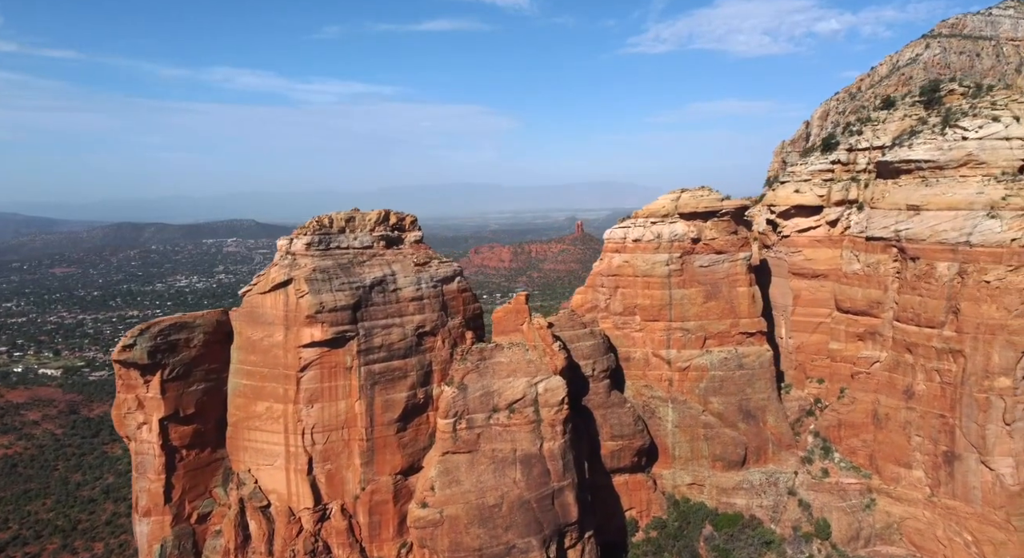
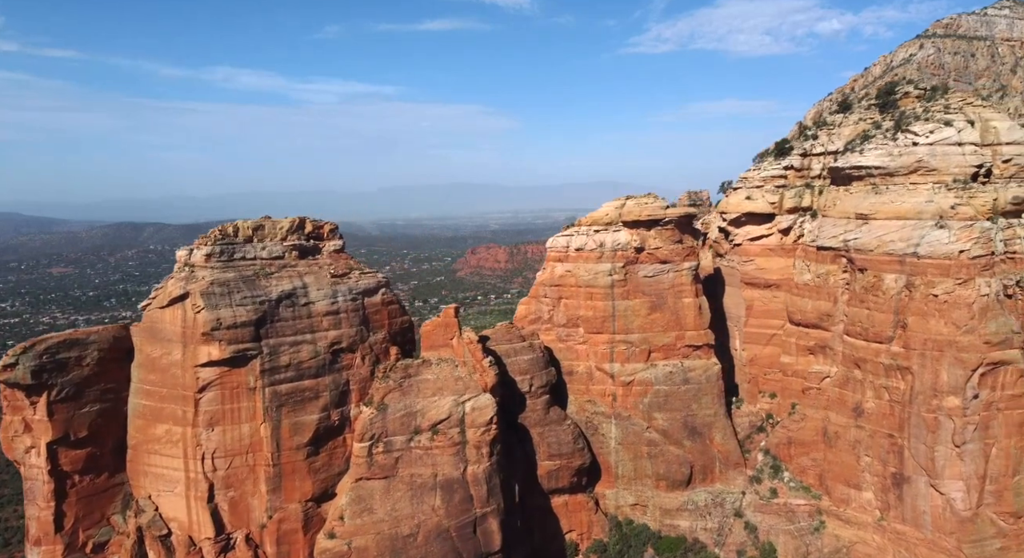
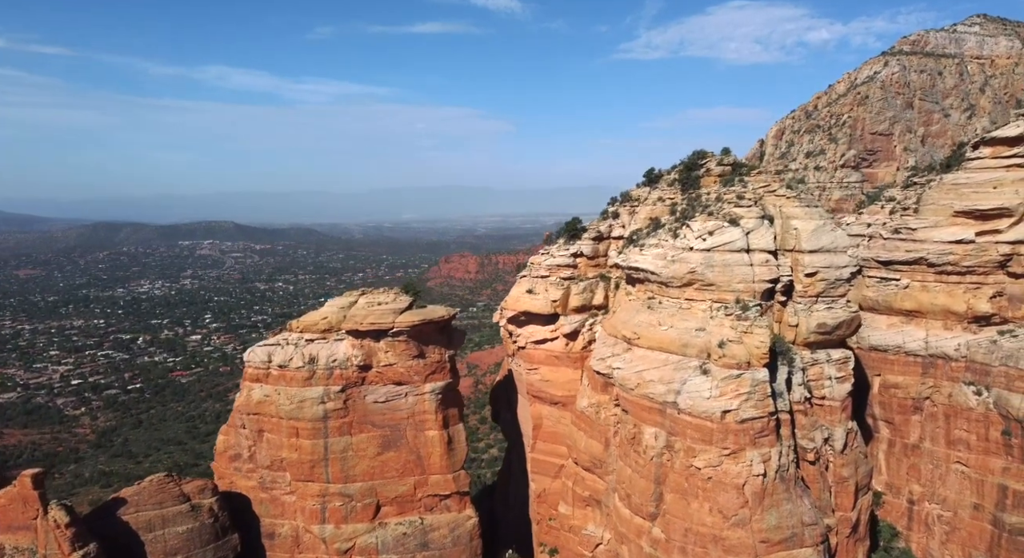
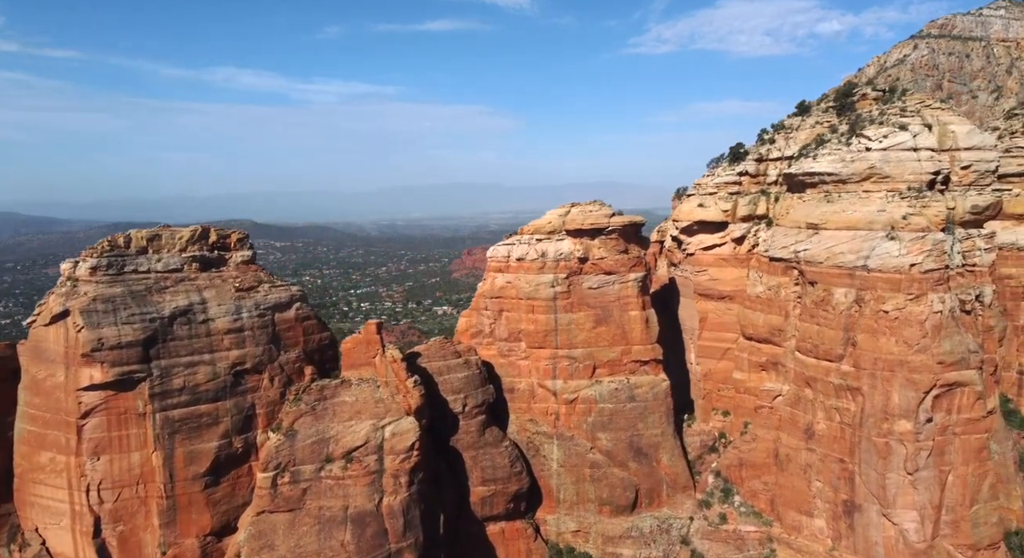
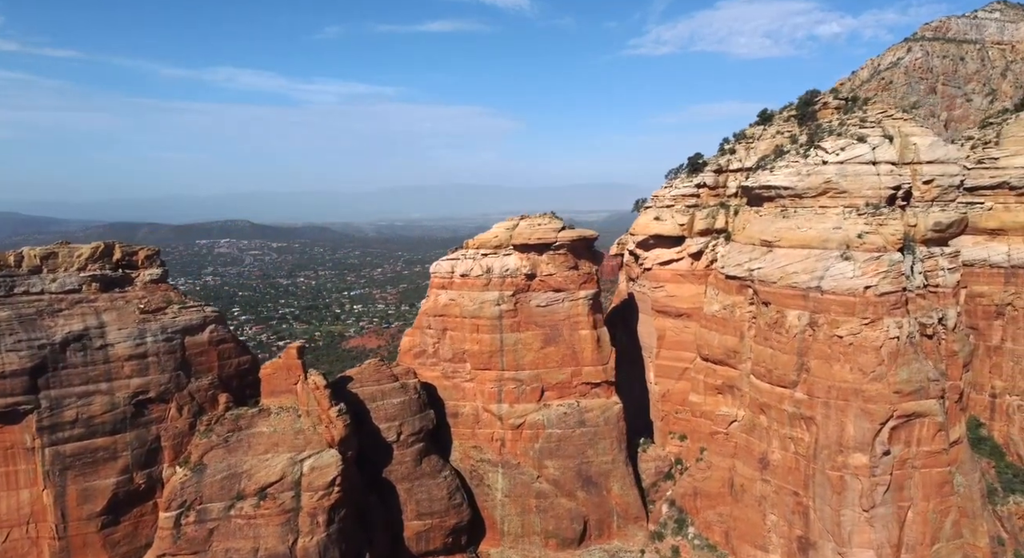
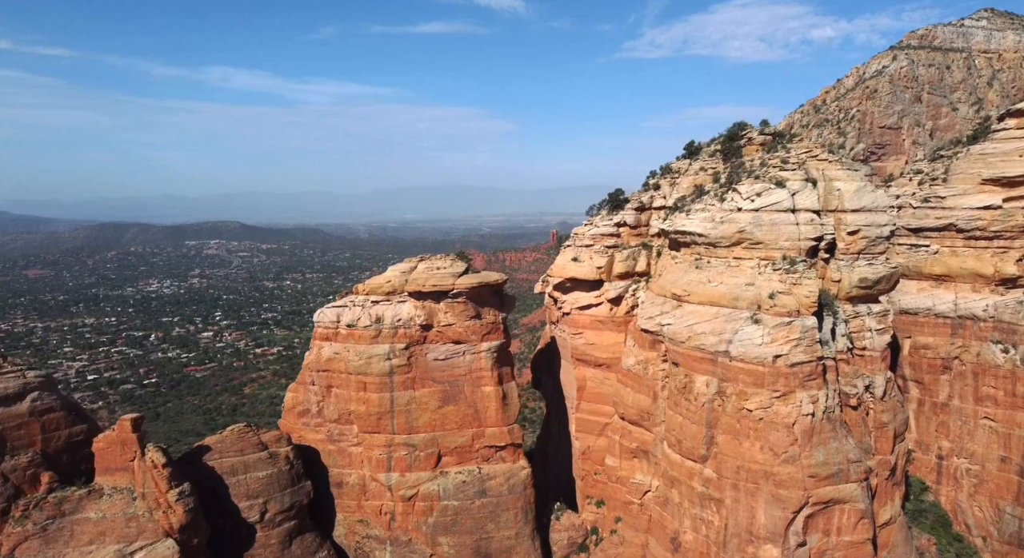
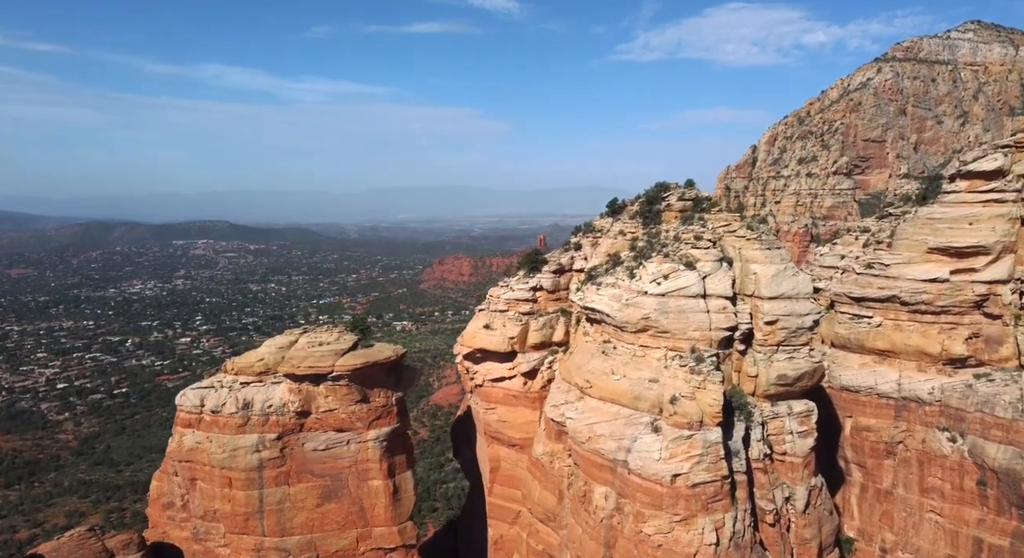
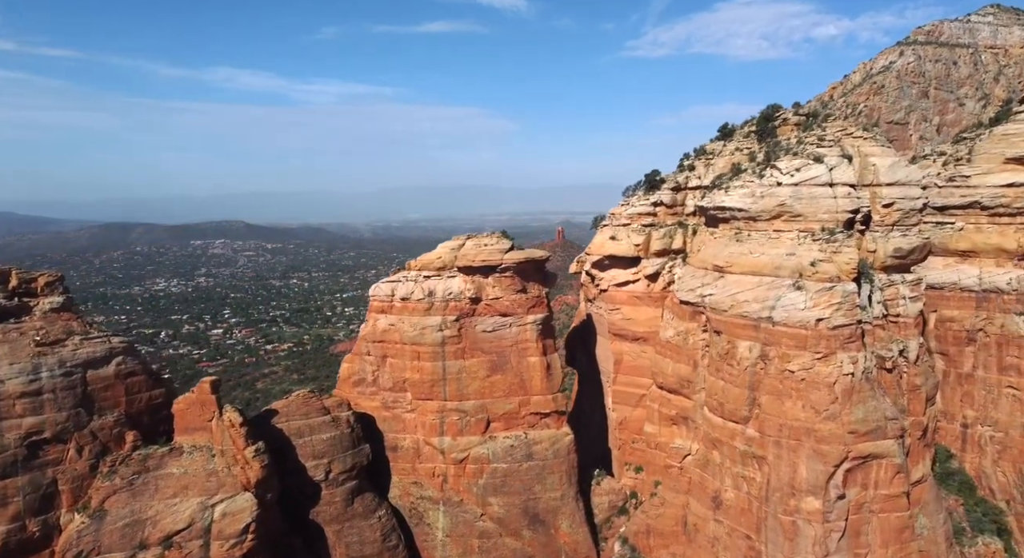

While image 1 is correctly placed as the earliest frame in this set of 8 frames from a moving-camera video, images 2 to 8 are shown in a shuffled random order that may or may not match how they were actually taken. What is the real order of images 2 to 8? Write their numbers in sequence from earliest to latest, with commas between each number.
2, 4, 5, 8, 6, 3, 7
